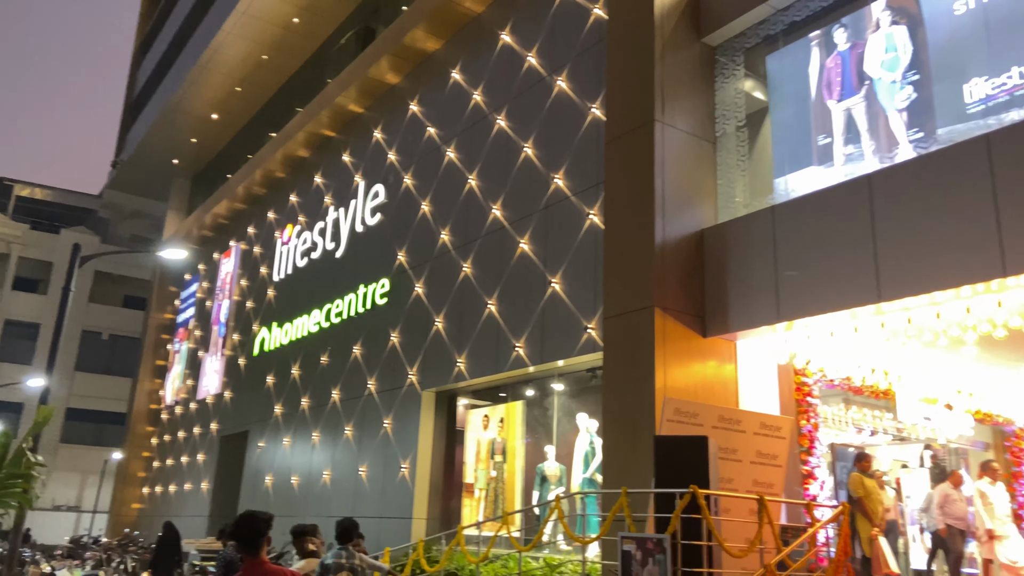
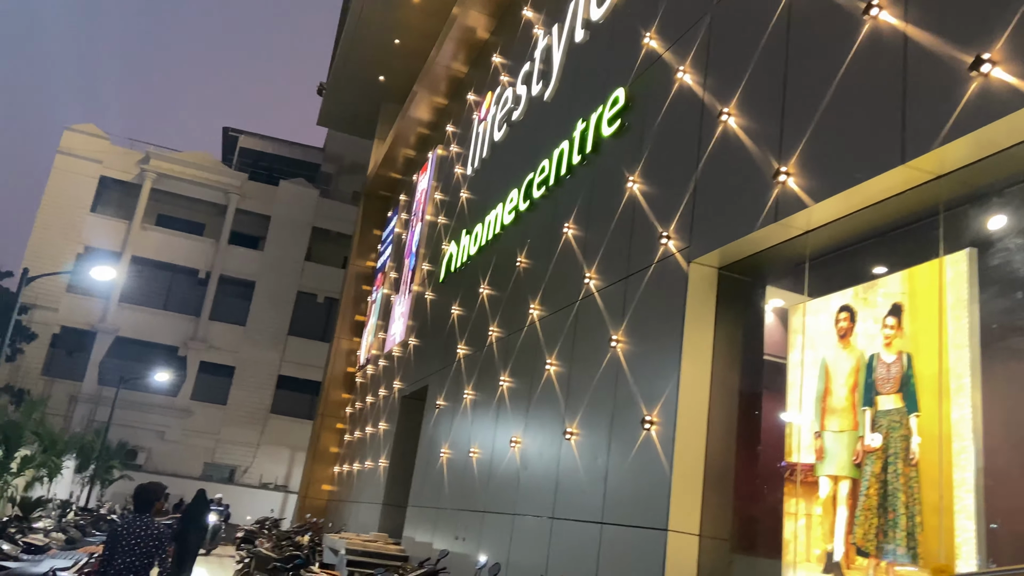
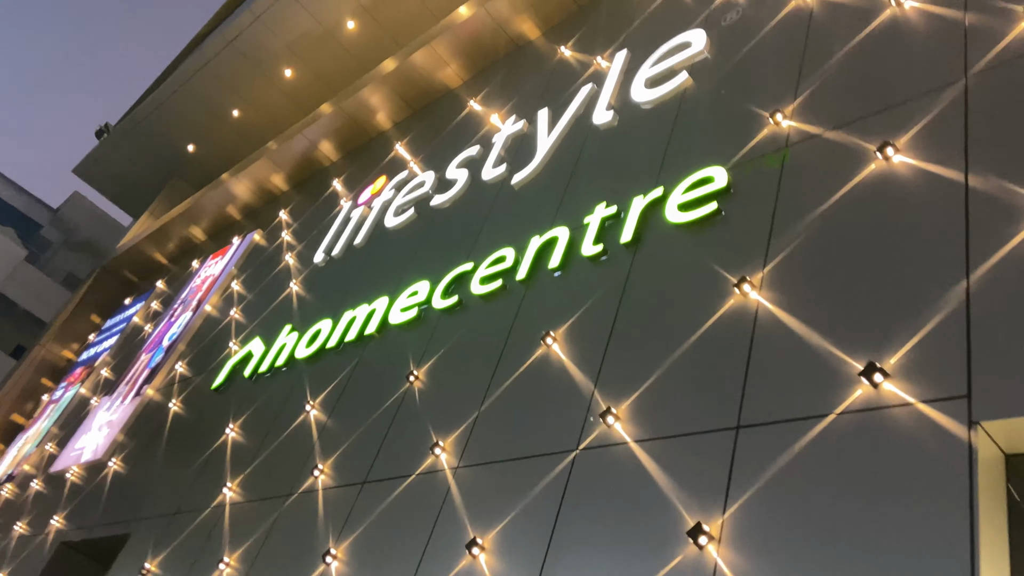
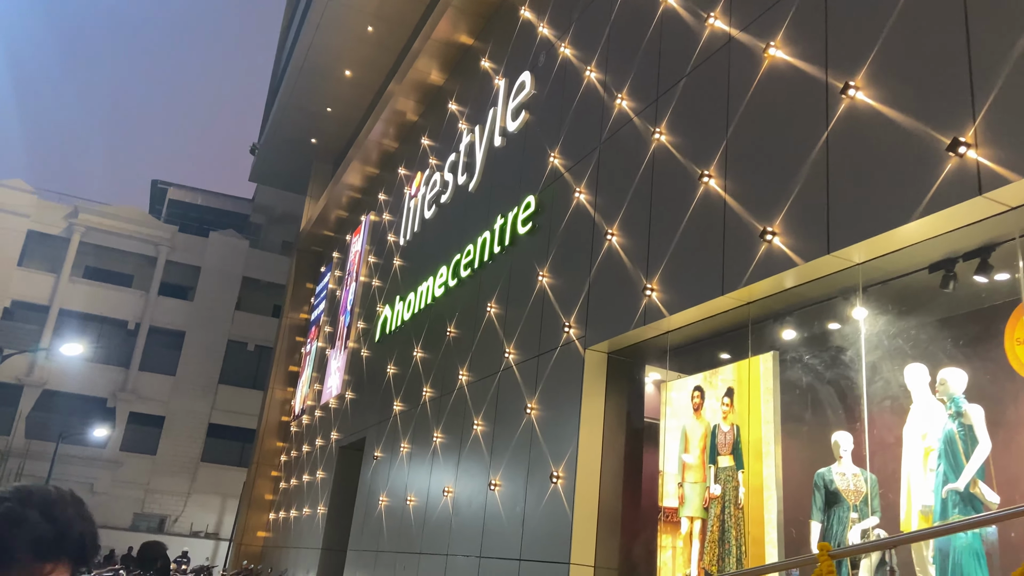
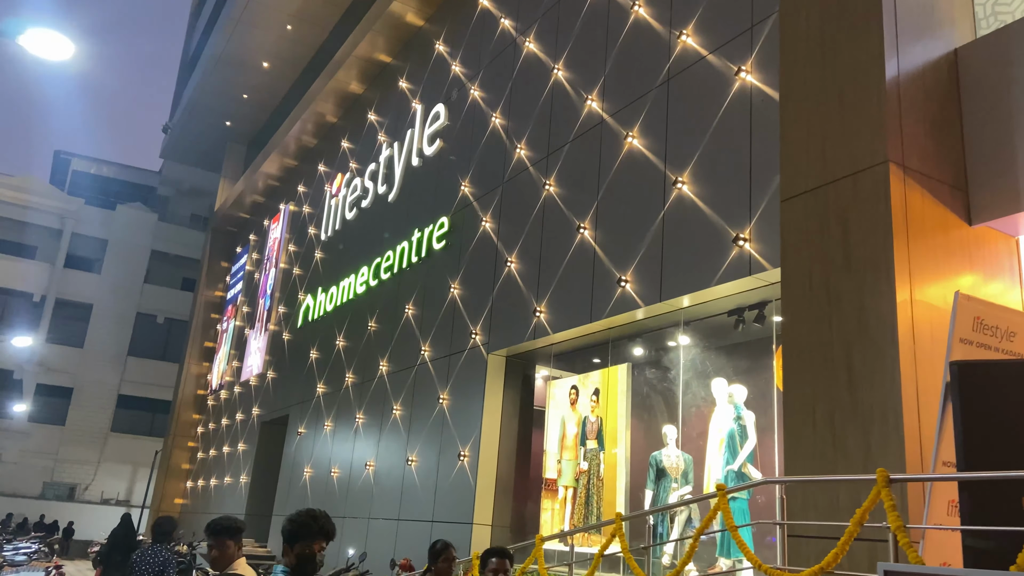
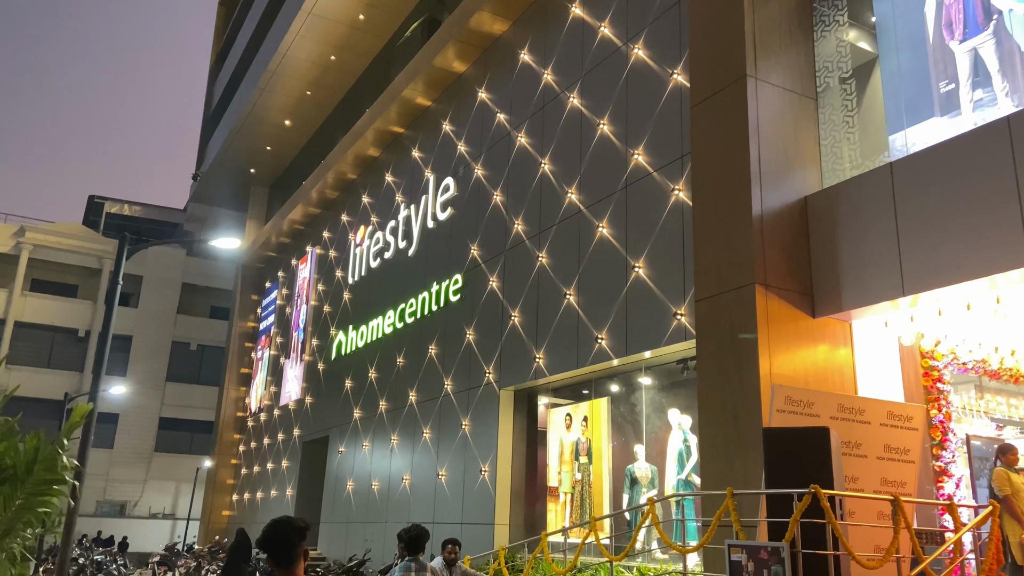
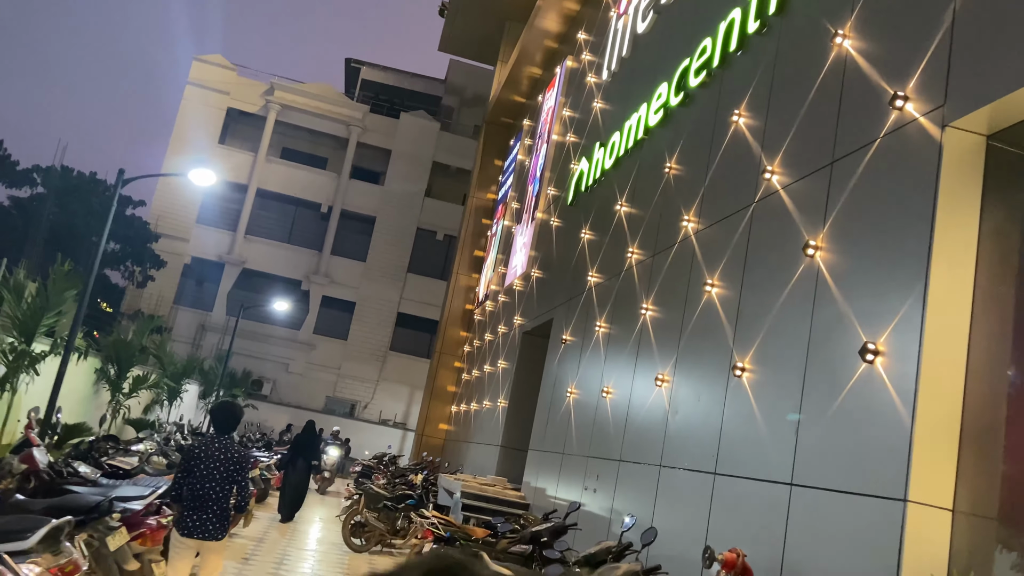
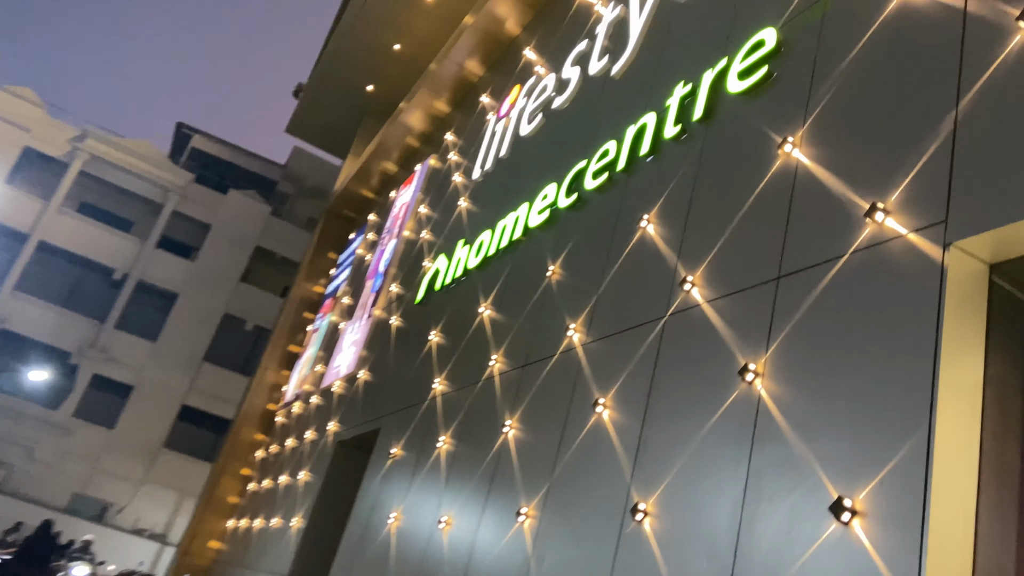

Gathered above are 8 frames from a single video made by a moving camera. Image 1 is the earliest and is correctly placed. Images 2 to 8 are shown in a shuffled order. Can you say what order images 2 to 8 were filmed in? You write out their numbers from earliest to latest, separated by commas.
6, 5, 4, 2, 7, 8, 3
